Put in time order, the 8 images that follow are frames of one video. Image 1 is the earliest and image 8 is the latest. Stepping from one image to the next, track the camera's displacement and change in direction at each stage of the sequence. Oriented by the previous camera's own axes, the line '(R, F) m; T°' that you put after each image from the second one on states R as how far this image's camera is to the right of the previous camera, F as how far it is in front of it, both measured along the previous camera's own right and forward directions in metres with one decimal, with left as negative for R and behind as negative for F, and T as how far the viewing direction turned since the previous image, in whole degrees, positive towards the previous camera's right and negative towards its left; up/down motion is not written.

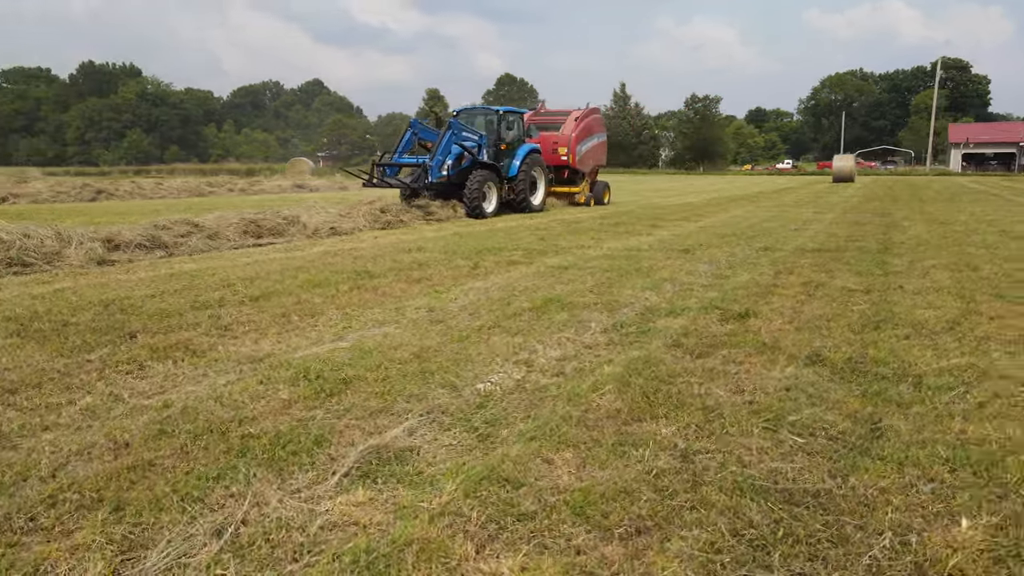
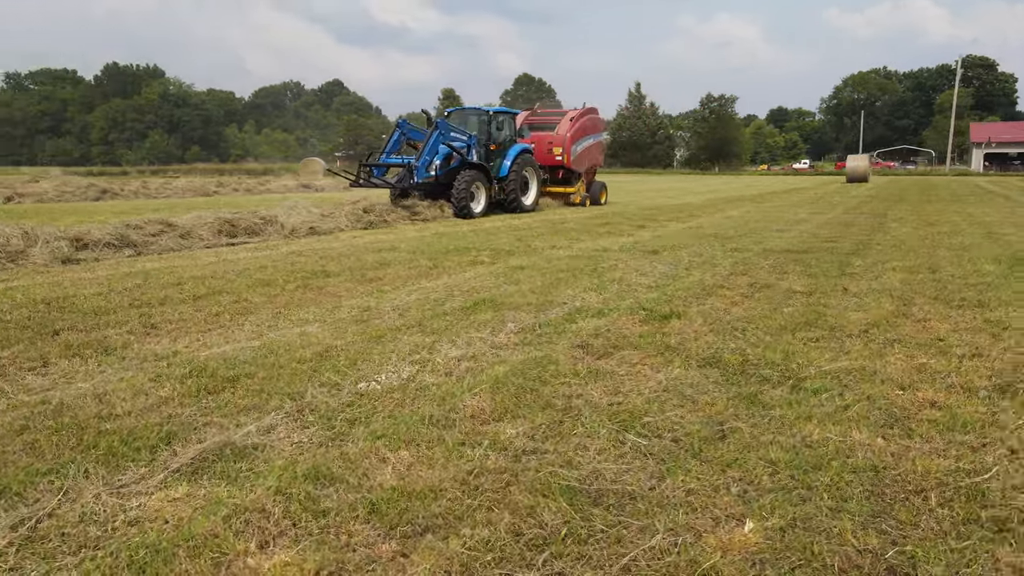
(+0.5, 0.0) m; -1°
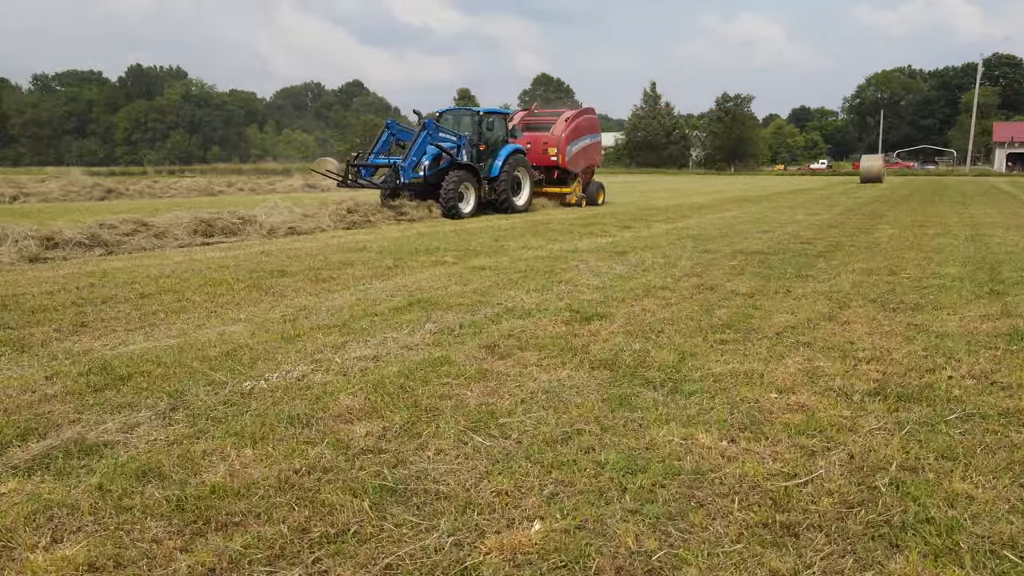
(+0.5, 0.0) m; -2°
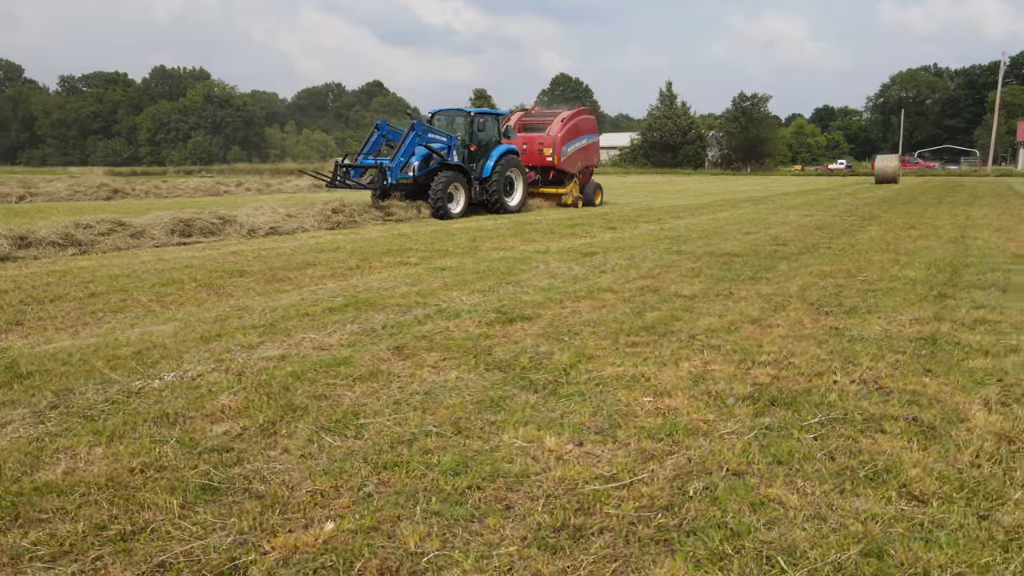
(+0.5, 0.0) m; -2°
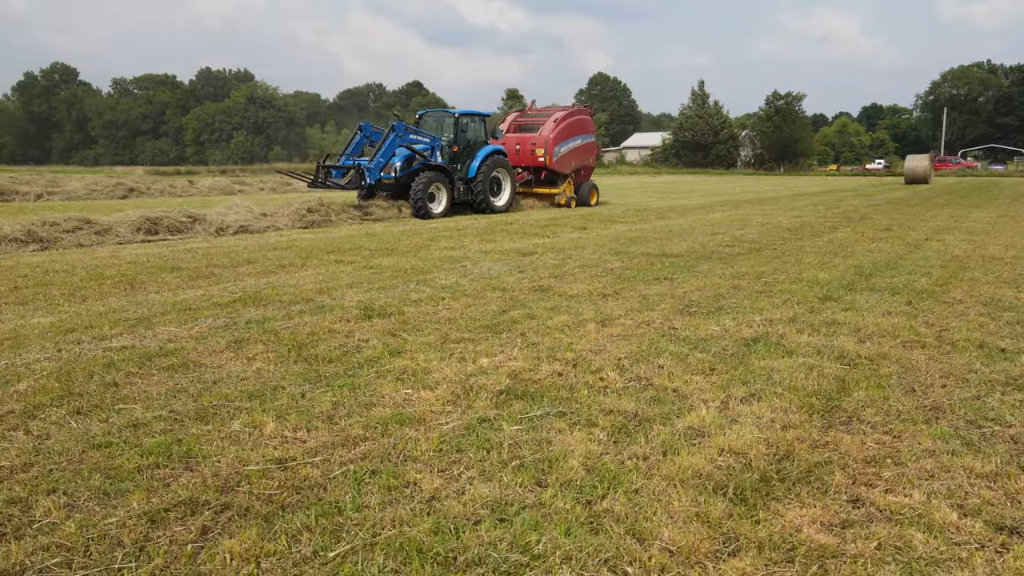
(+1.0, -0.1) m; -3°
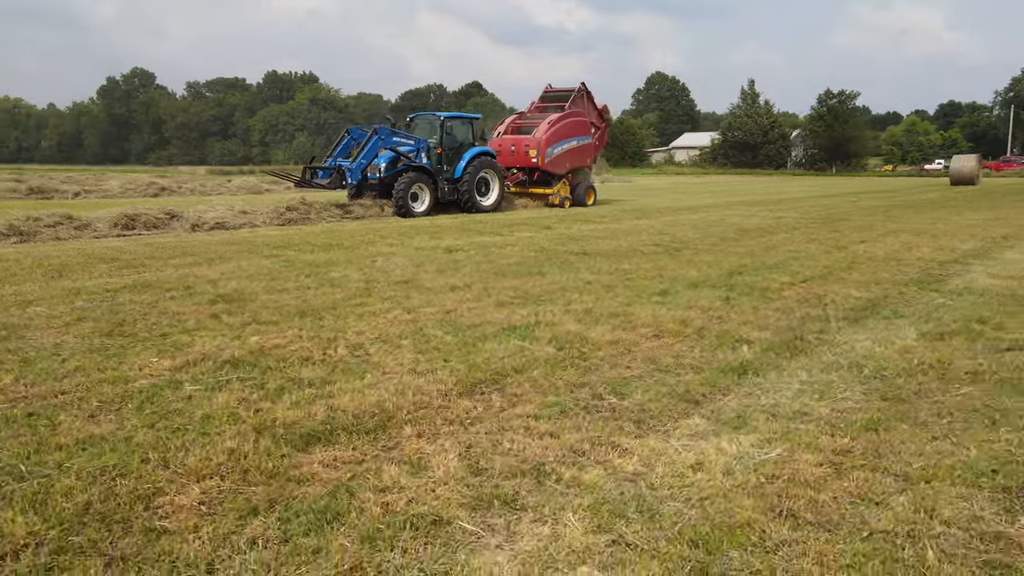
(+1.4, -0.4) m; -5°
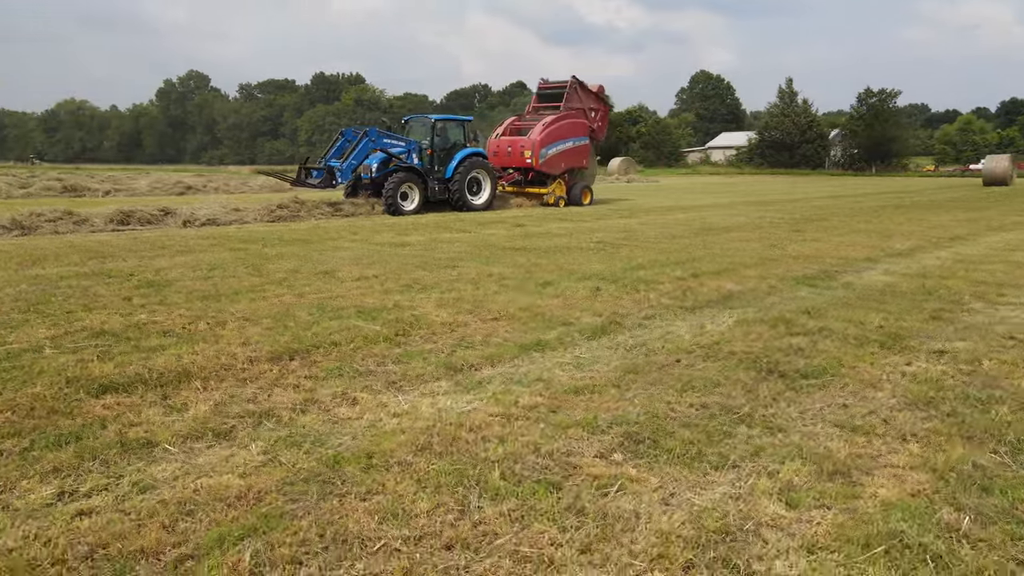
(+1.1, -0.5) m; -3°
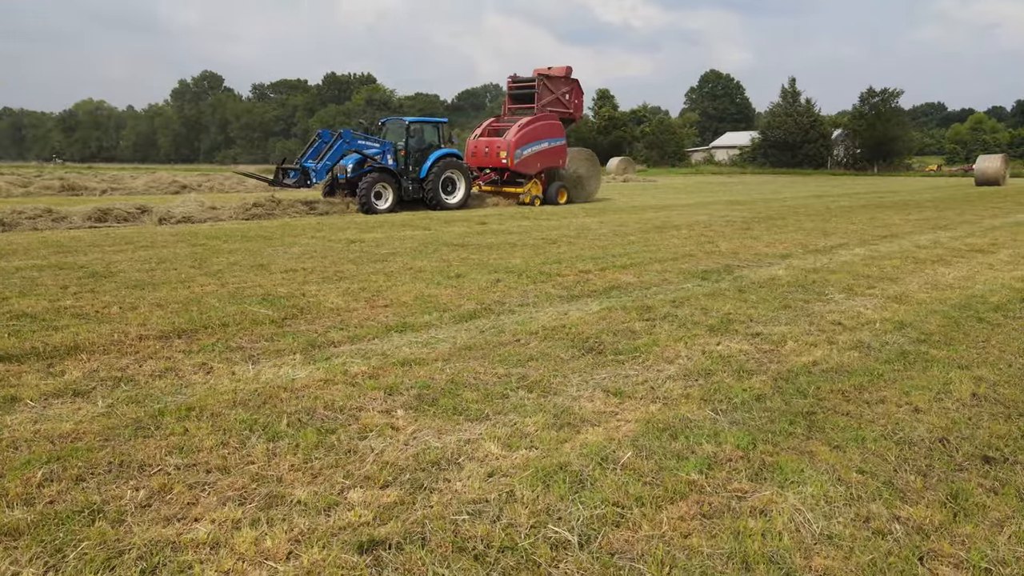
(+0.8, -0.5) m; -1°
